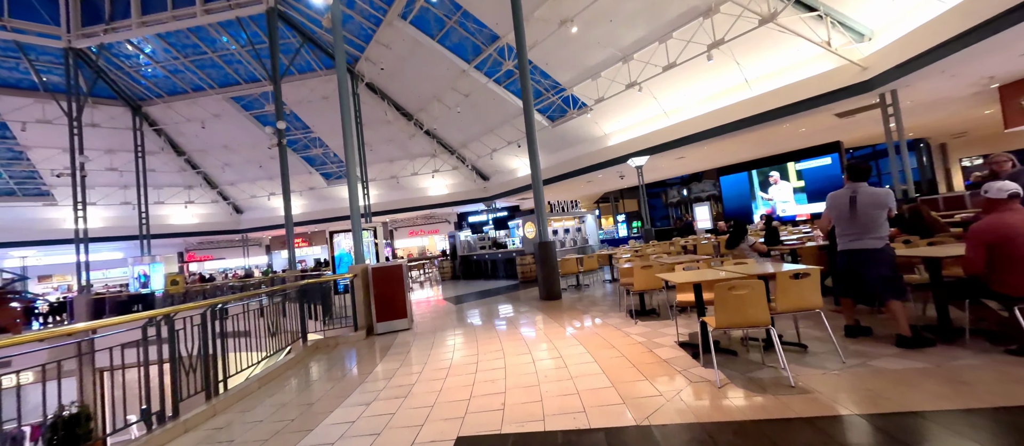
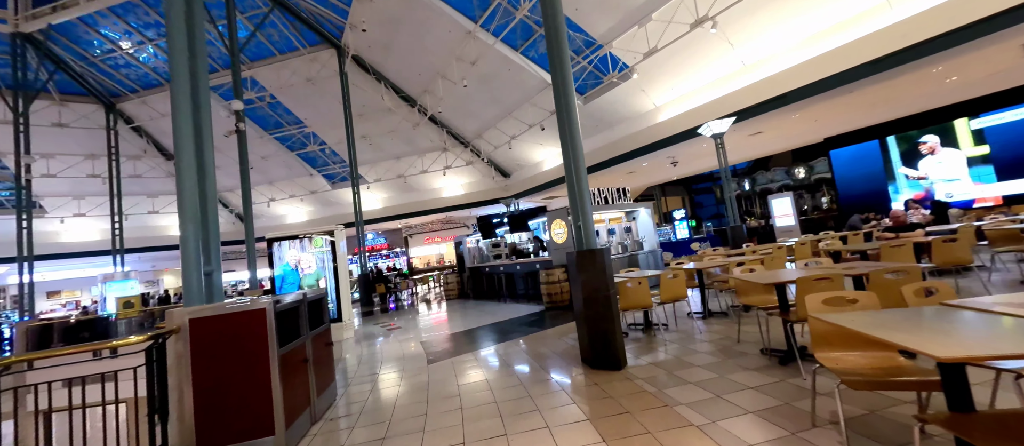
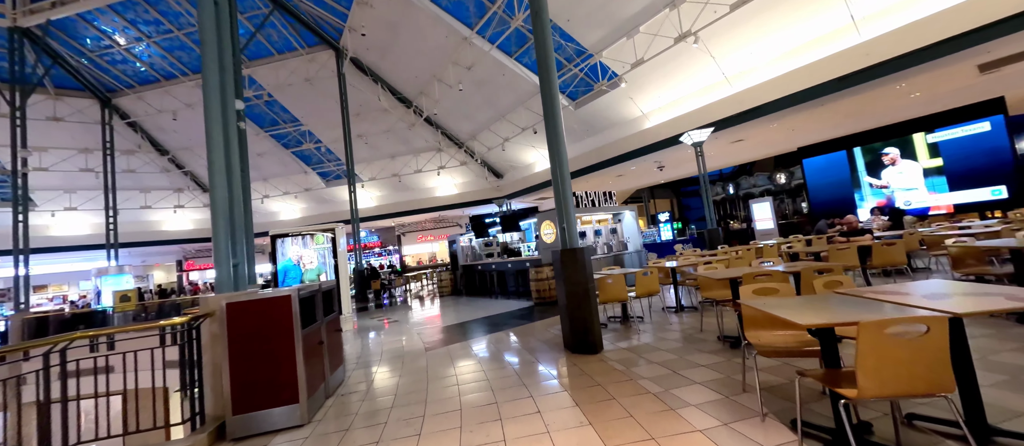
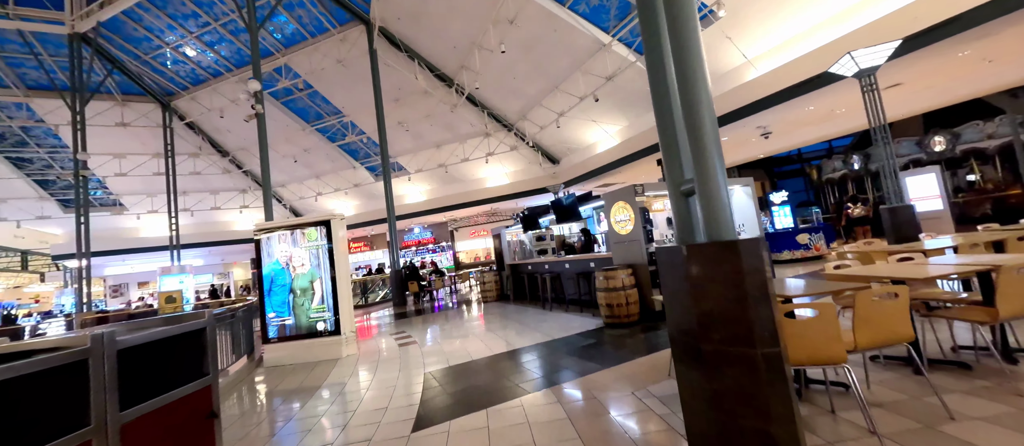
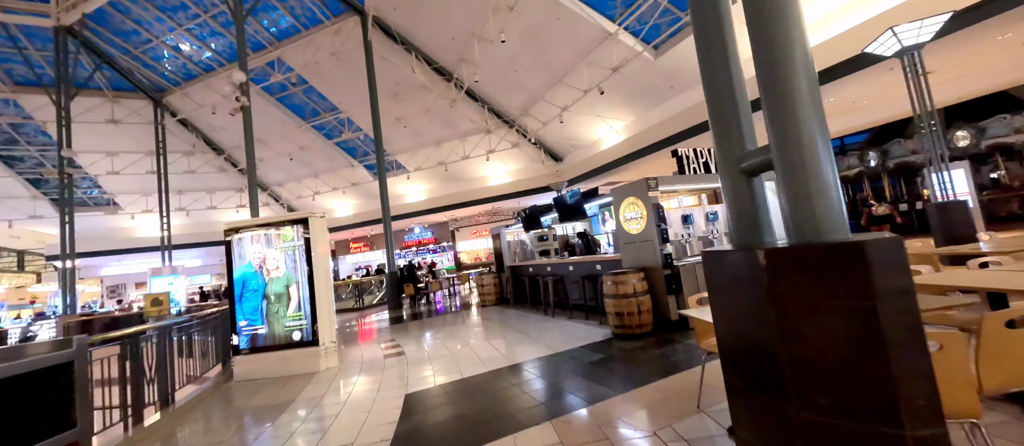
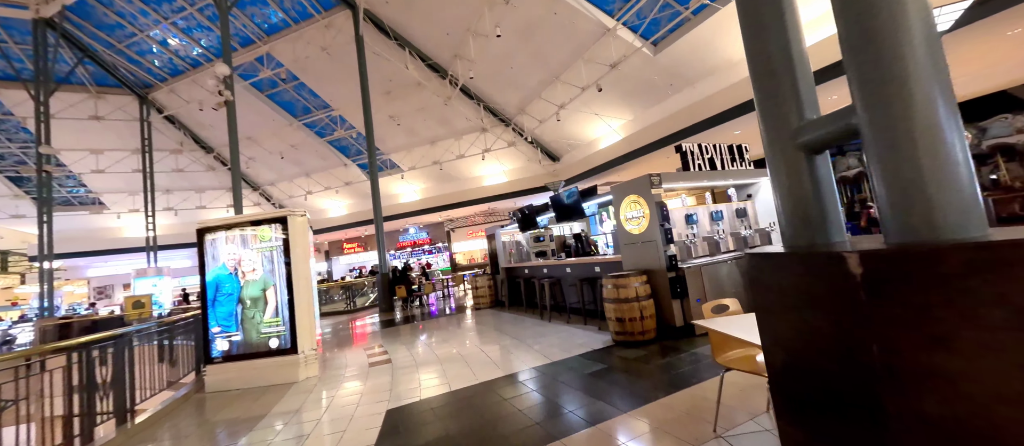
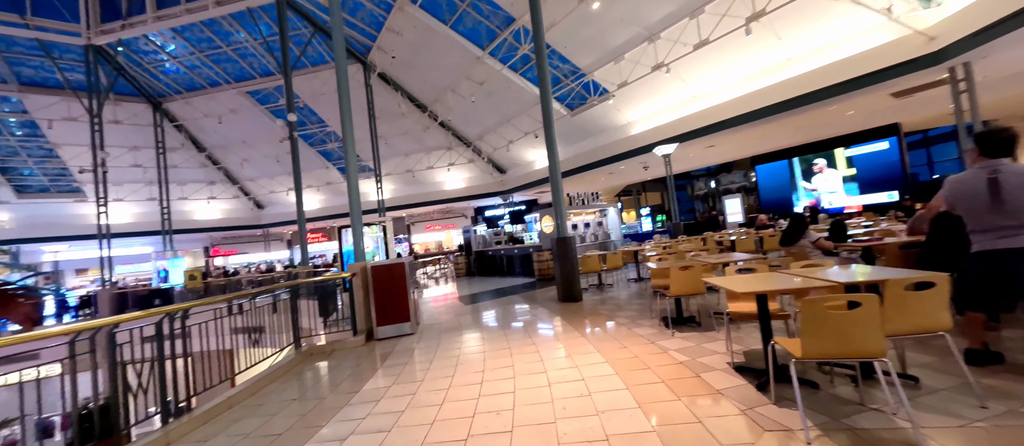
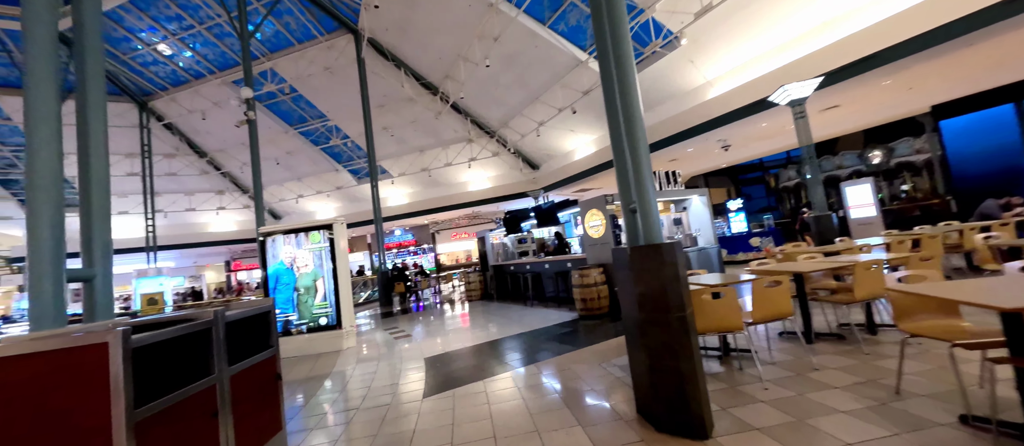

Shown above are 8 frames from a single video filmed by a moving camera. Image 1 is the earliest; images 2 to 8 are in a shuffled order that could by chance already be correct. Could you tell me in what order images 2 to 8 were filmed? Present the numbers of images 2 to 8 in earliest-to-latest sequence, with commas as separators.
7, 3, 2, 8, 4, 5, 6
